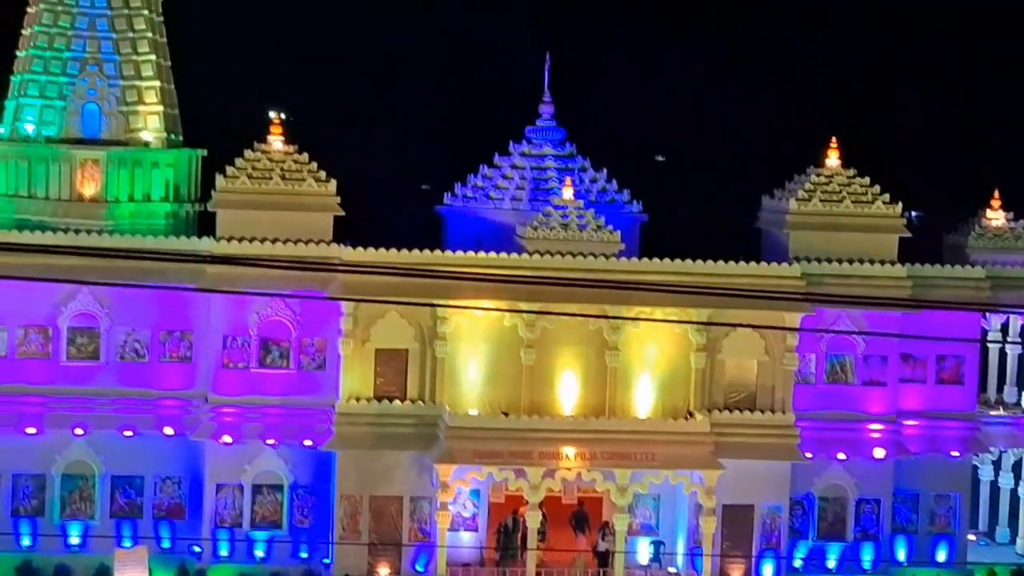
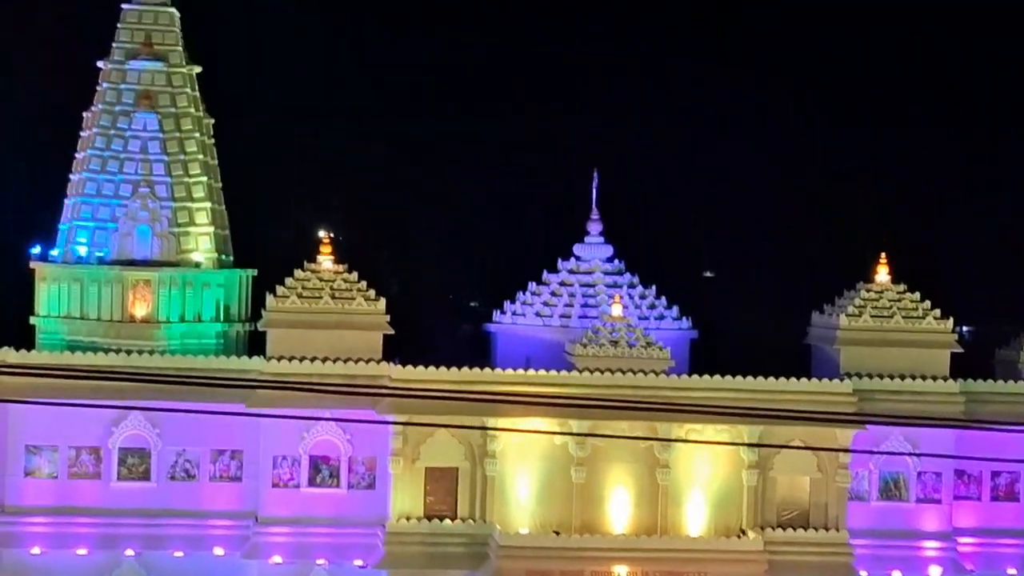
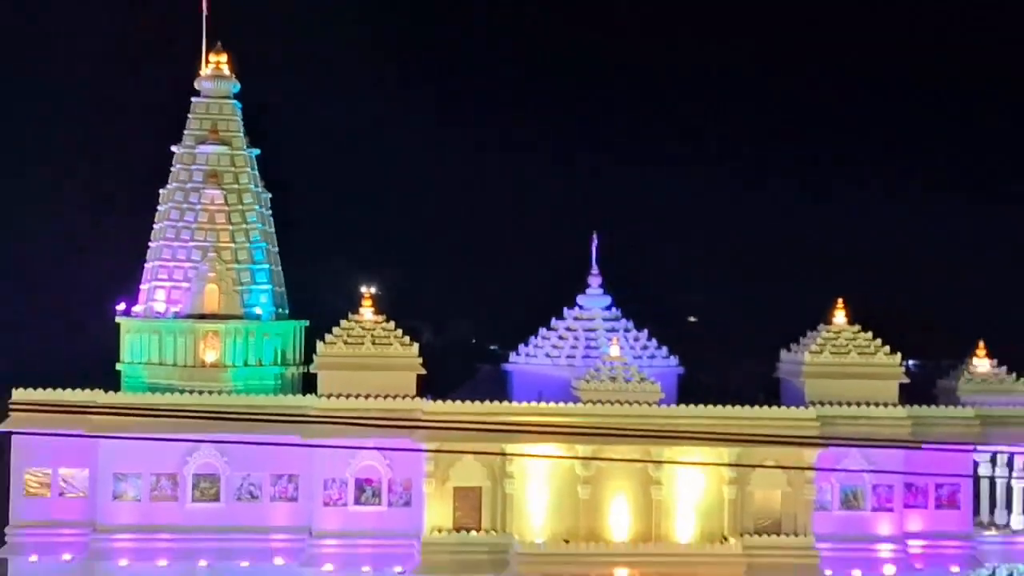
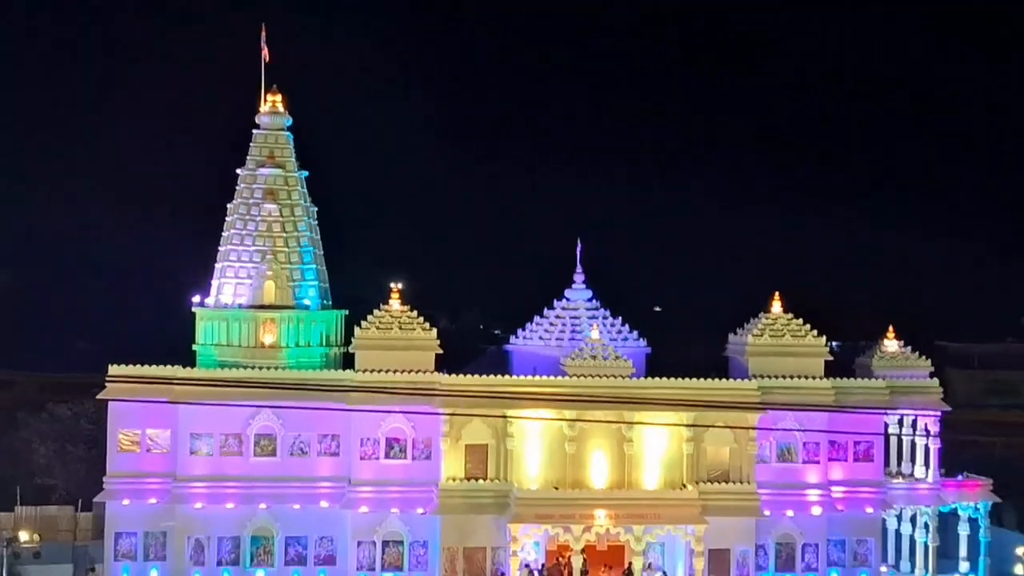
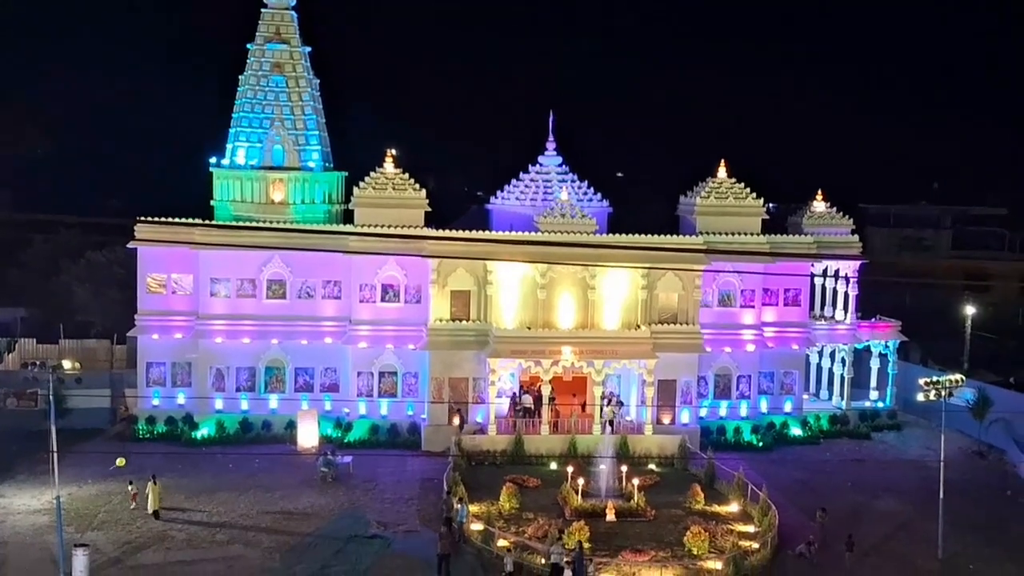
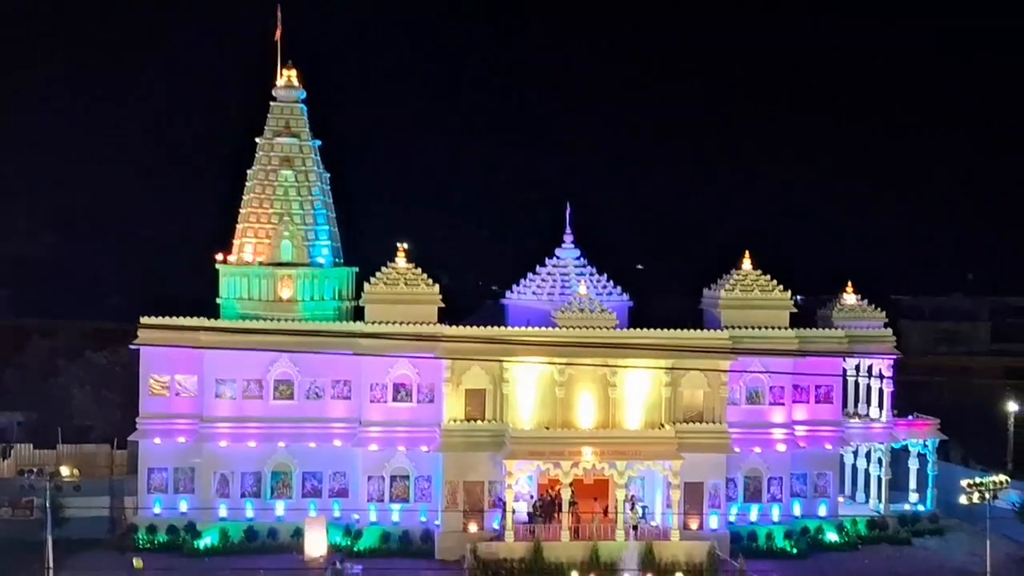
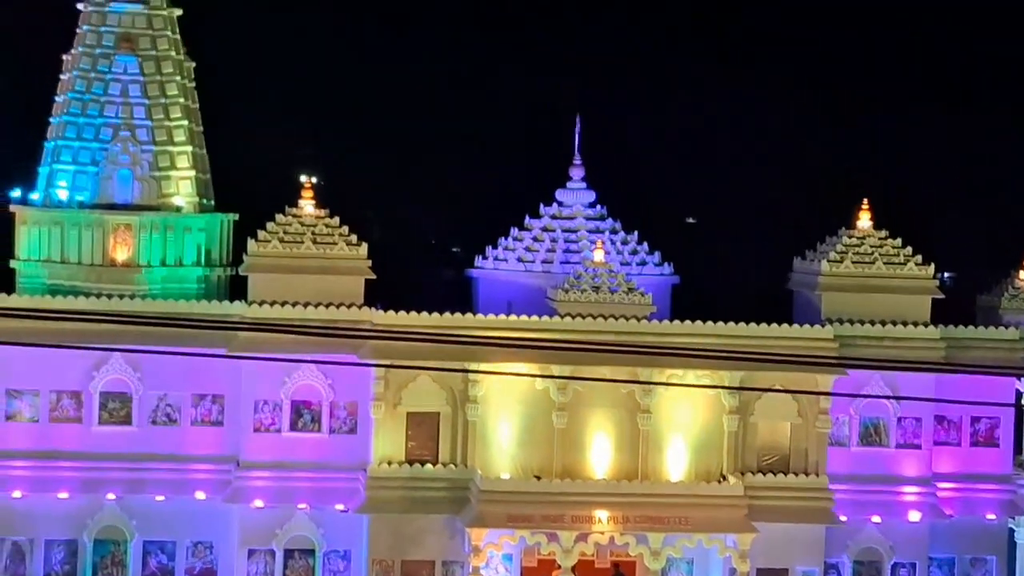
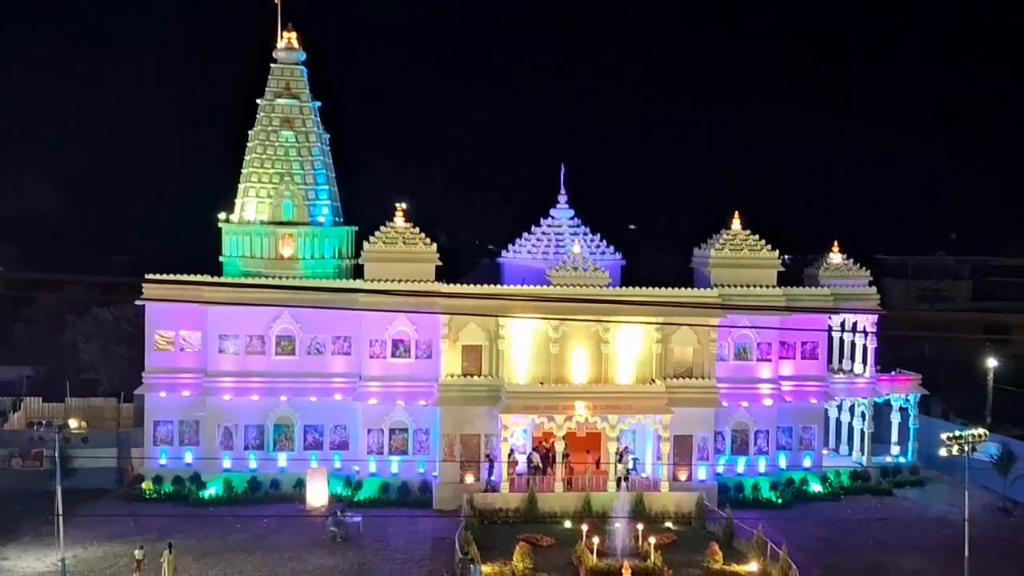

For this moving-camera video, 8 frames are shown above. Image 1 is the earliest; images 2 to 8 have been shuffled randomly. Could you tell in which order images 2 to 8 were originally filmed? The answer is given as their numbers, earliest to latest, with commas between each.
7, 2, 3, 4, 6, 8, 5
